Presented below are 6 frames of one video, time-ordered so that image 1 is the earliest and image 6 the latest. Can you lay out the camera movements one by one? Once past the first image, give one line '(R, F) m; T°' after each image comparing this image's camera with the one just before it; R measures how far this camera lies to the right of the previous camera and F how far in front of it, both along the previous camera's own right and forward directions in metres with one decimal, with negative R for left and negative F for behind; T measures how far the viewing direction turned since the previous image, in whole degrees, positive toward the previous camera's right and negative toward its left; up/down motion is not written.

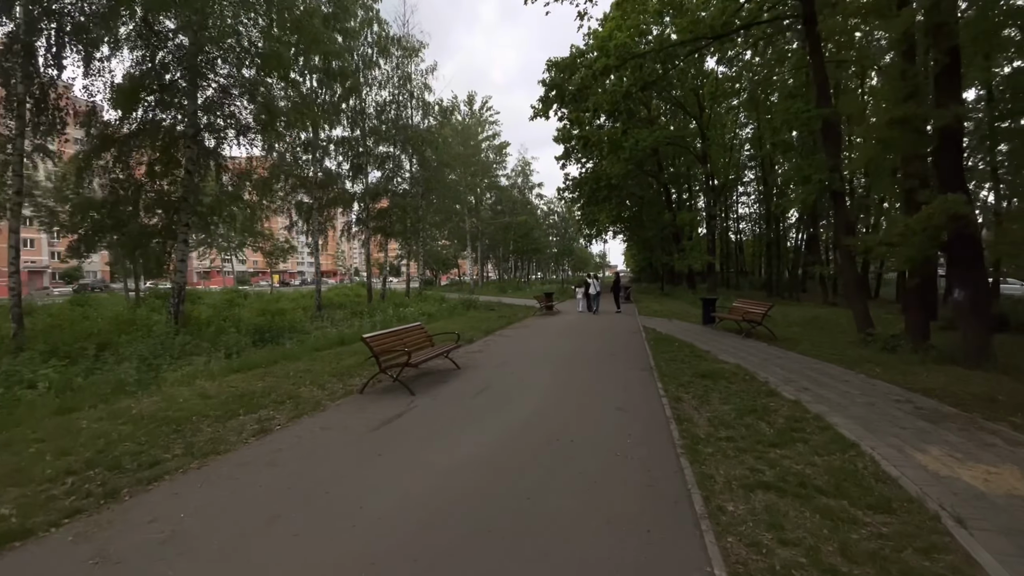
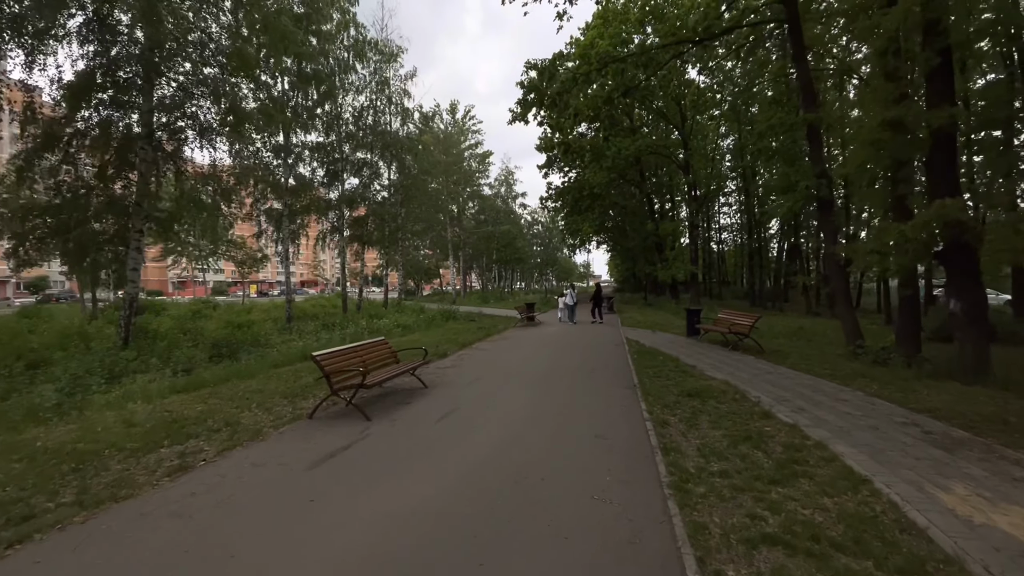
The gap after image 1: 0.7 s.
(+0.2, +0.7) m; +2°
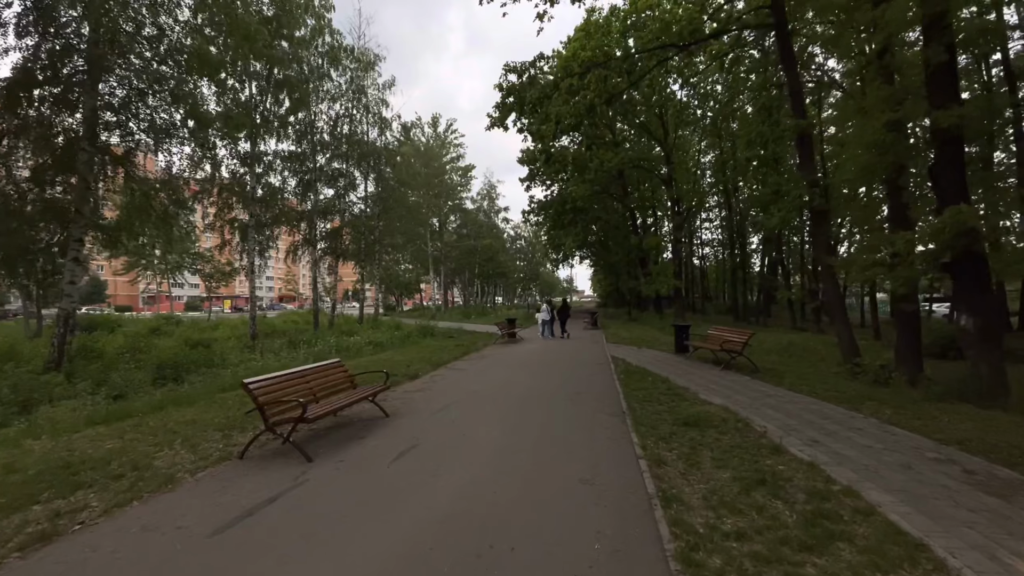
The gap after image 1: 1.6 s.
(+0.2, +0.9) m; +2°
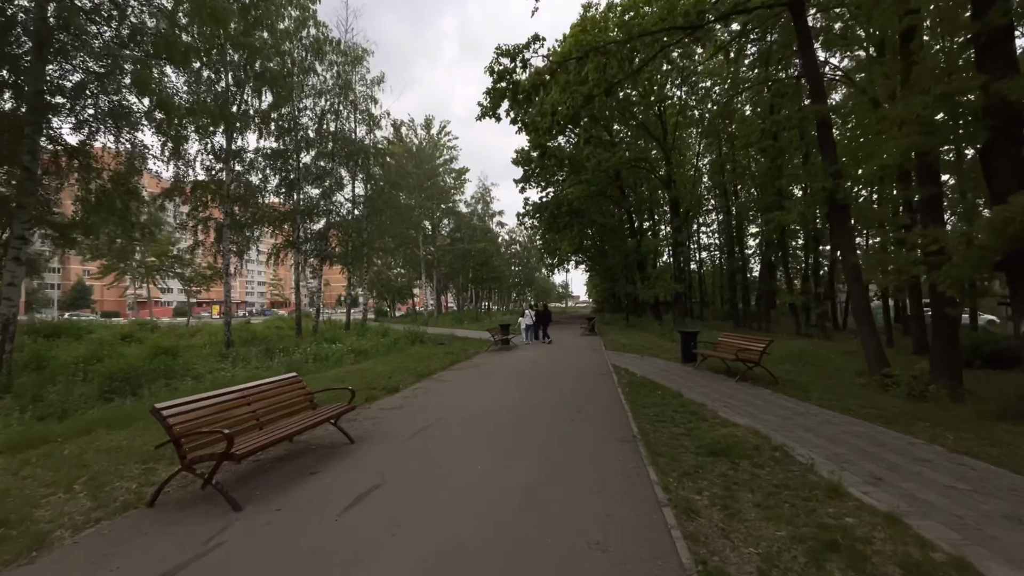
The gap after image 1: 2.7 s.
(+0.1, +1.2) m; +1°
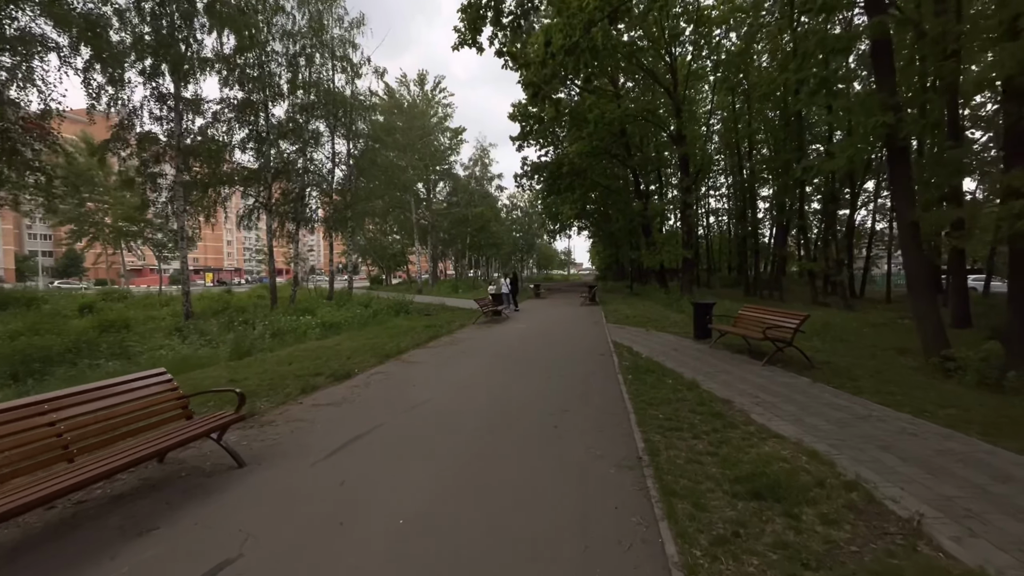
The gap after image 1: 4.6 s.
(+0.4, +1.9) m; 0°
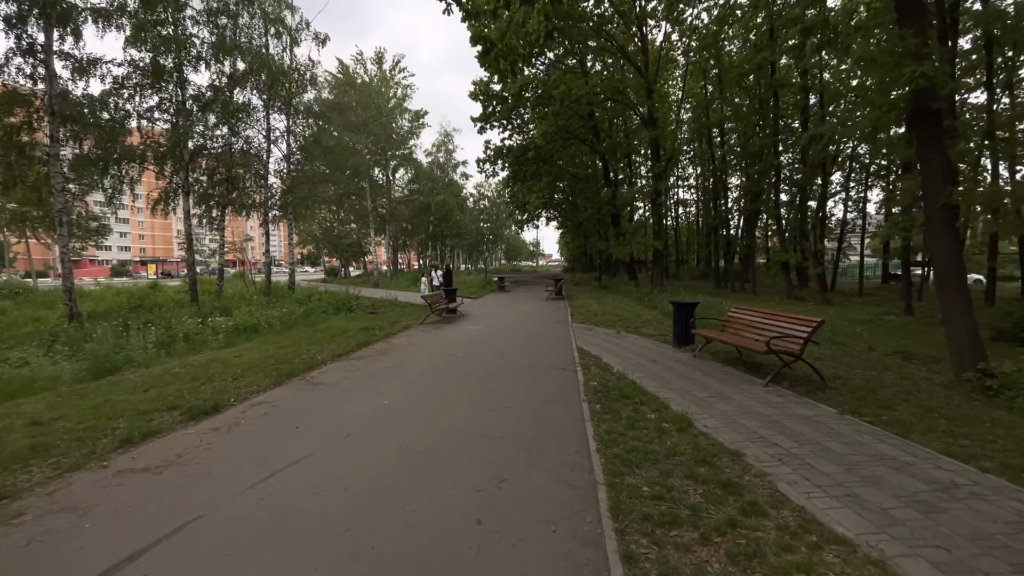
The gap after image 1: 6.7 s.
(+0.5, +2.1) m; +4°
